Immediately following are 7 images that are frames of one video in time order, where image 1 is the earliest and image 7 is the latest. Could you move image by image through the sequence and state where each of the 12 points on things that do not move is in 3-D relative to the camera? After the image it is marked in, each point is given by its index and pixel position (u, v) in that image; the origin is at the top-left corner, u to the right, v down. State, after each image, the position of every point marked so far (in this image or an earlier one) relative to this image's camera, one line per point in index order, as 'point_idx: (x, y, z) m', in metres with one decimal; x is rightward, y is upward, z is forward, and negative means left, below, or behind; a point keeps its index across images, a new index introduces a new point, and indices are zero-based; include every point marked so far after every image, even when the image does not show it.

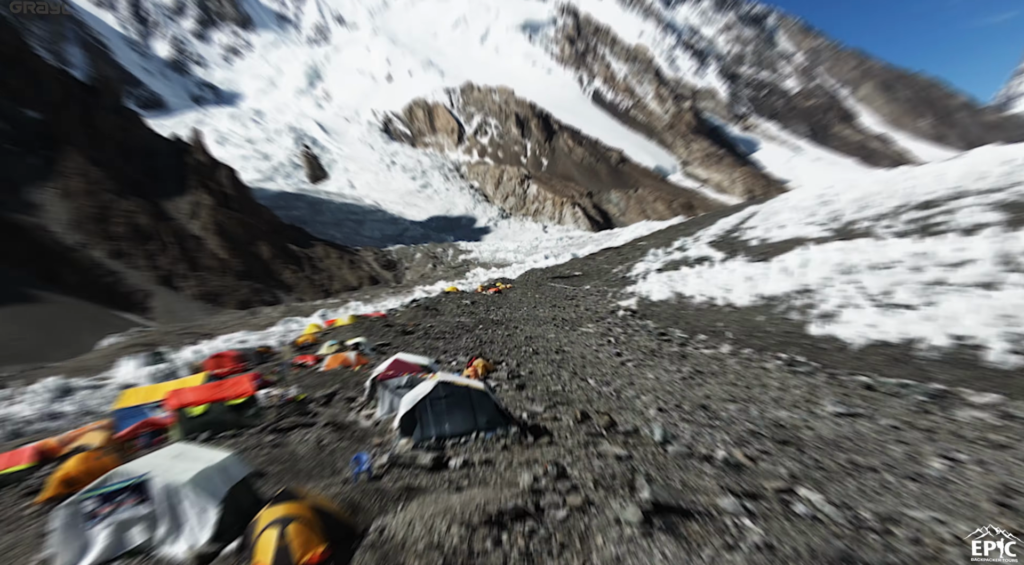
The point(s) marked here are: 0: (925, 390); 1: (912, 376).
0: (+8.0, -2.1, +12.5) m
1: (+8.1, -1.8, +13.5) m
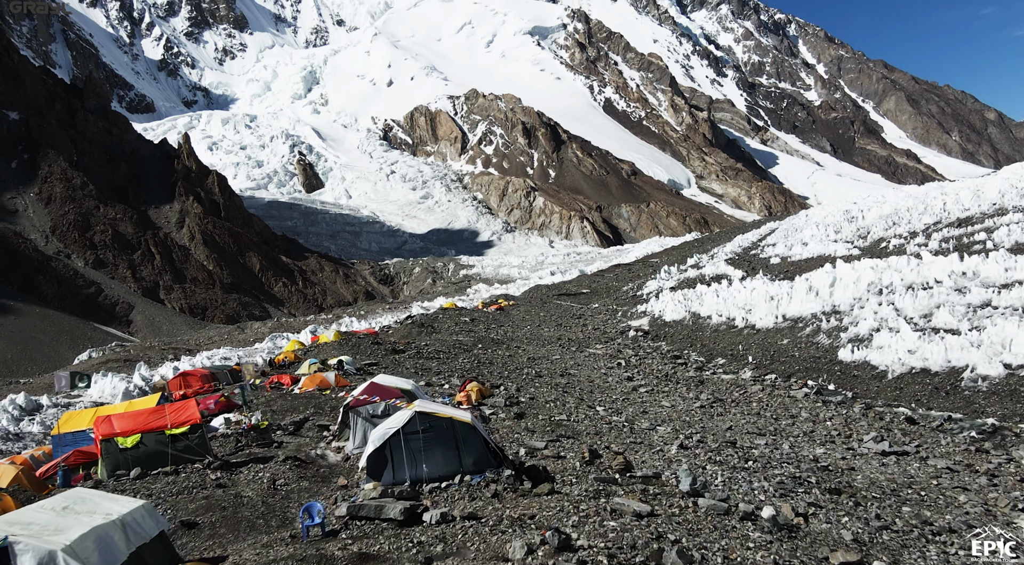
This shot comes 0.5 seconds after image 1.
0: (+8.1, -2.5, +12.0) m
1: (+8.3, -2.2, +13.0) m
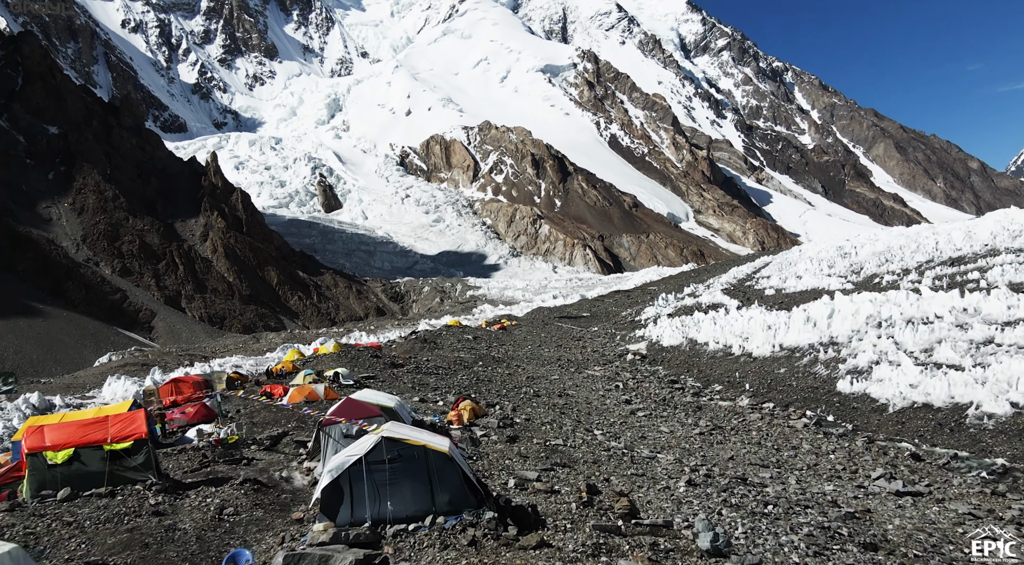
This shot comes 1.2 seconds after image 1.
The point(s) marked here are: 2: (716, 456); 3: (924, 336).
0: (+8.2, -3.2, +11.9) m
1: (+8.4, -2.9, +13.0) m
2: (+4.0, -3.4, +13.7) m
3: (+9.6, -1.3, +16.2) m
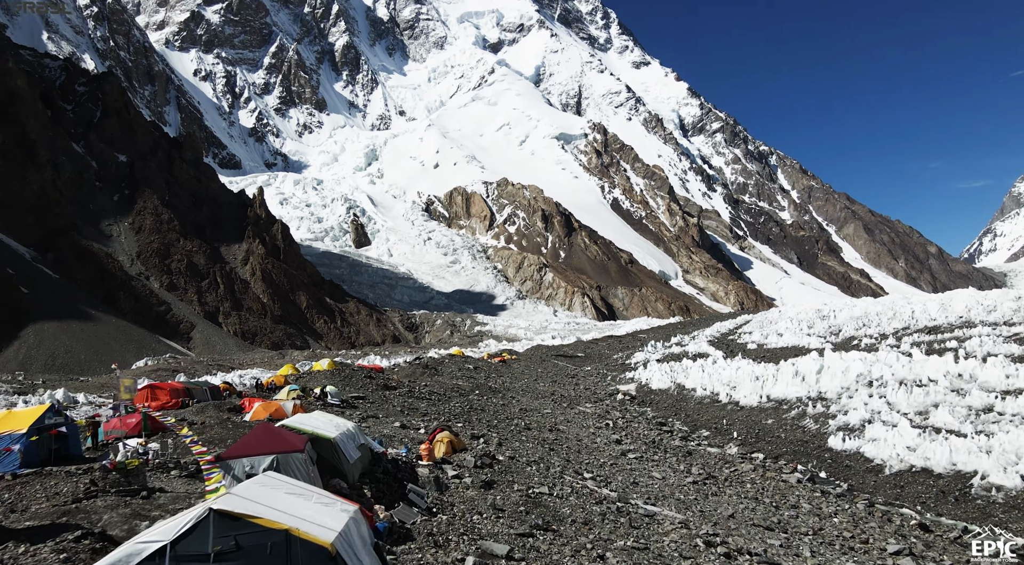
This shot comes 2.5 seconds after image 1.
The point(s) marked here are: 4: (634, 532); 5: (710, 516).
0: (+8.2, -4.4, +11.8) m
1: (+8.4, -4.2, +12.9) m
2: (+4.0, -4.6, +13.5) m
3: (+9.6, -2.8, +16.2) m
4: (+2.3, -4.5, +12.7) m
5: (+3.8, -4.6, +13.3) m
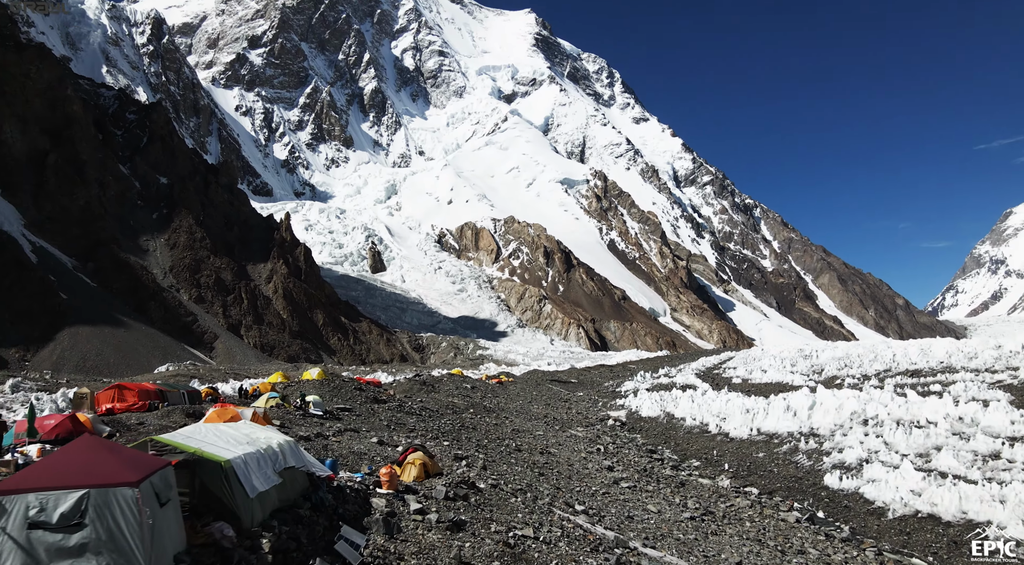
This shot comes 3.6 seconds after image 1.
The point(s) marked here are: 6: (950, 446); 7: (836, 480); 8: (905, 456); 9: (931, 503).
0: (+8.3, -5.2, +11.5) m
1: (+8.5, -5.1, +12.6) m
2: (+4.1, -5.4, +13.2) m
3: (+9.7, -3.8, +16.0) m
4: (+2.3, -5.2, +12.3) m
5: (+3.9, -5.3, +13.0) m
6: (+10.0, -3.7, +15.5) m
7: (+7.8, -4.8, +16.3) m
8: (+9.2, -4.1, +15.8) m
9: (+8.6, -4.6, +14.0) m
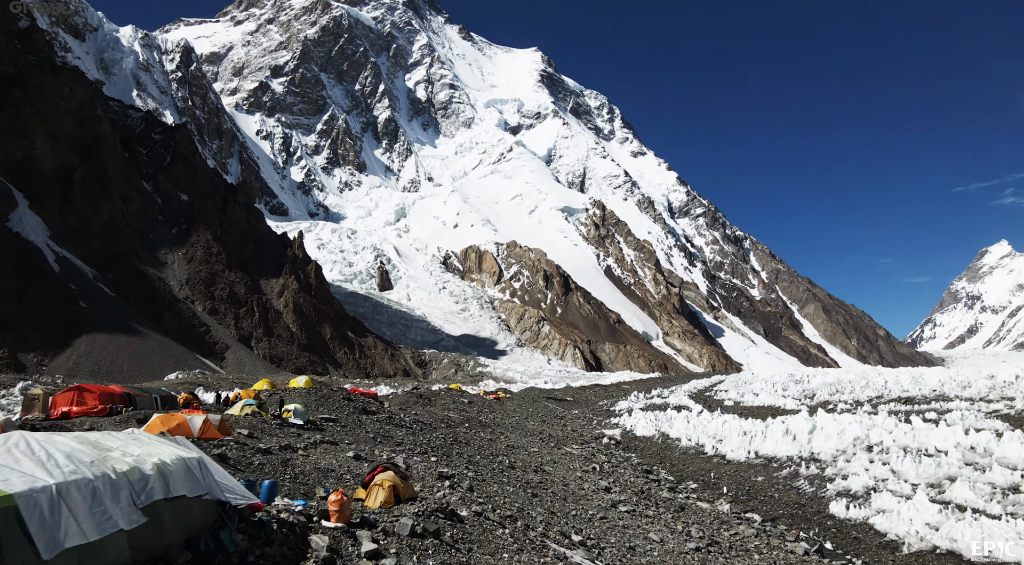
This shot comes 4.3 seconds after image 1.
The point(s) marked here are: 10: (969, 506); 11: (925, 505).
0: (+8.3, -5.6, +10.8) m
1: (+8.4, -5.5, +11.8) m
2: (+4.1, -5.7, +12.5) m
3: (+9.8, -4.3, +15.2) m
4: (+2.3, -5.5, +11.6) m
5: (+3.9, -5.7, +12.2) m
6: (+10.1, -4.3, +14.8) m
7: (+7.8, -5.3, +15.5) m
8: (+9.2, -4.6, +15.1) m
9: (+8.6, -5.1, +13.2) m
10: (+9.5, -4.7, +14.0) m
11: (+8.7, -4.7, +14.0) m
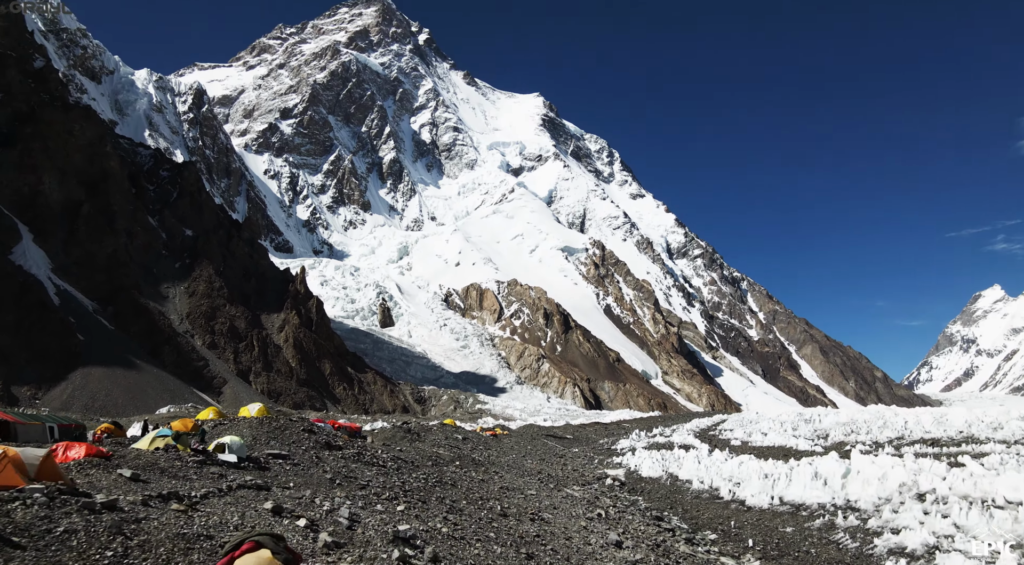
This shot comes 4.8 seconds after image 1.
0: (+8.6, -5.8, +8.6) m
1: (+8.9, -5.8, +9.6) m
2: (+4.5, -6.1, +10.5) m
3: (+10.4, -4.9, +13.0) m
4: (+2.7, -5.8, +9.7) m
5: (+4.3, -6.1, +10.2) m
6: (+10.7, -4.8, +12.5) m
7: (+8.4, -5.9, +13.4) m
8: (+9.8, -5.2, +12.8) m
9: (+9.1, -5.5, +11.0) m
10: (+10.1, -5.1, +11.8) m
11: (+9.3, -5.2, +11.9) m
